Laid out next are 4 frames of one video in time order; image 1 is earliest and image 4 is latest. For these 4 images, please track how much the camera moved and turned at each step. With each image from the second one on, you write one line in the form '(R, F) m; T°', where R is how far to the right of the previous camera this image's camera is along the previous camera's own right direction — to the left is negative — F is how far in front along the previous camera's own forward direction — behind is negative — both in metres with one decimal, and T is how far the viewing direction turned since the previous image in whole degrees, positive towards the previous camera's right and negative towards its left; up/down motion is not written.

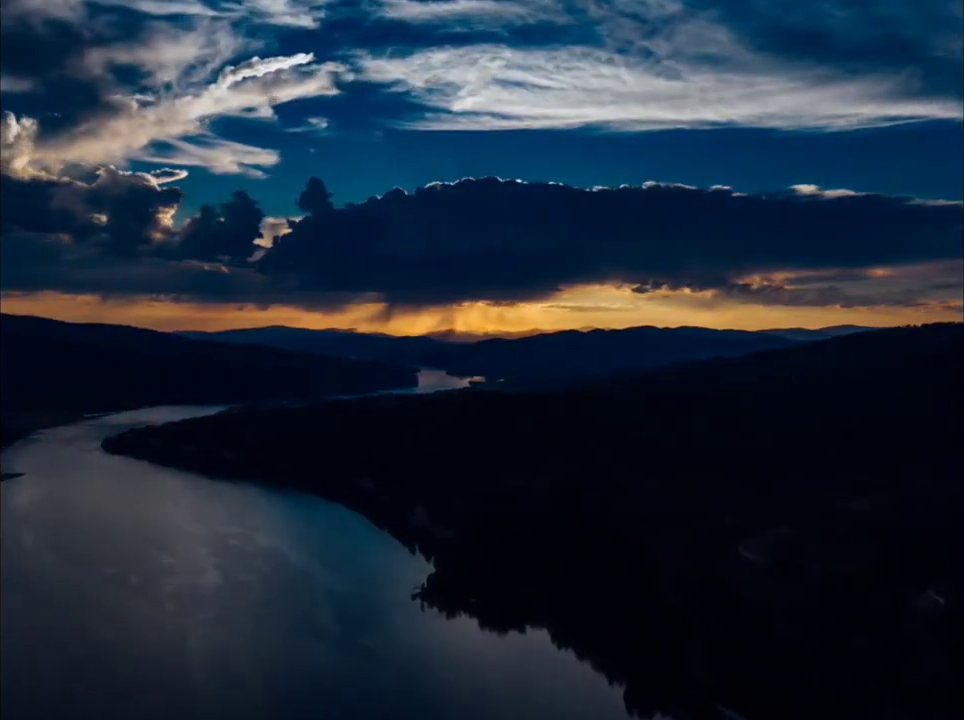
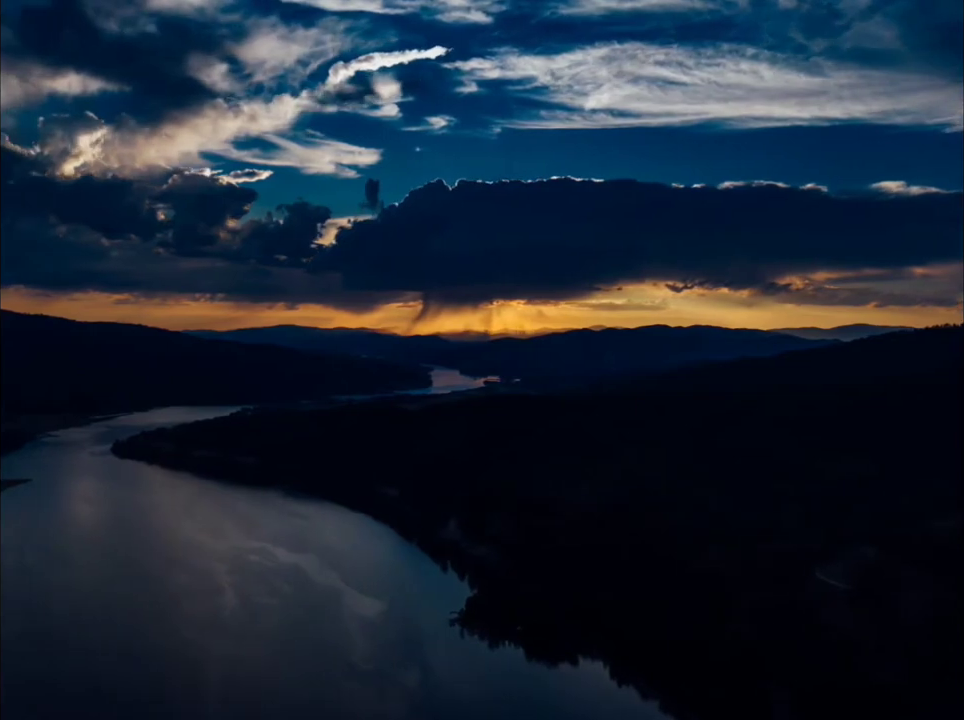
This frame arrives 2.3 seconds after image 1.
(+0.2, +1.6) m; -2°
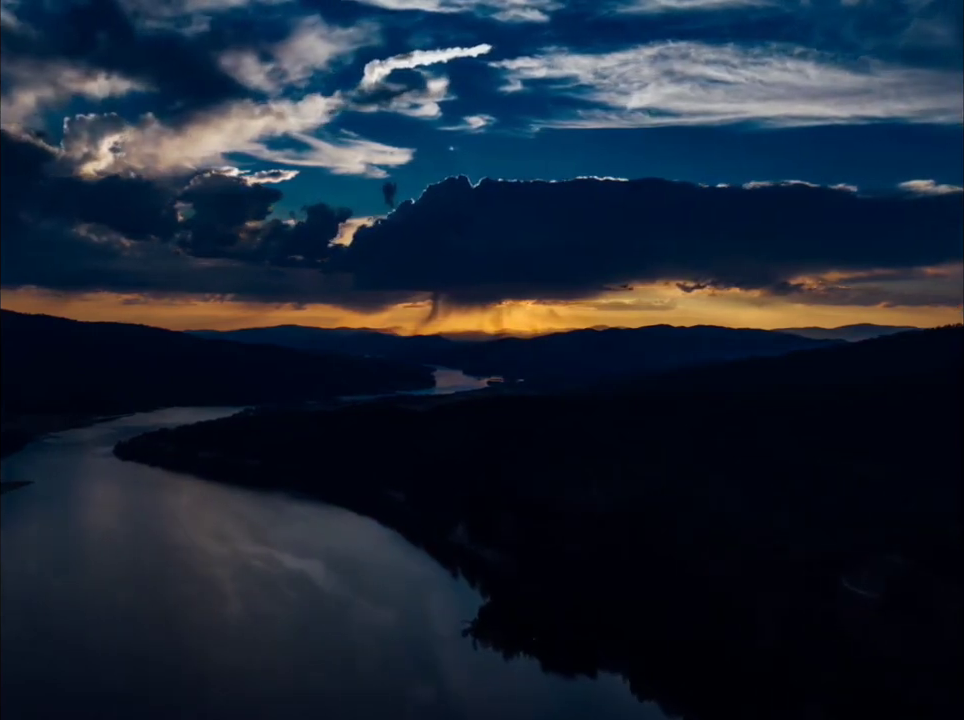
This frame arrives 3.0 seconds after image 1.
(0.0, +0.7) m; -1°
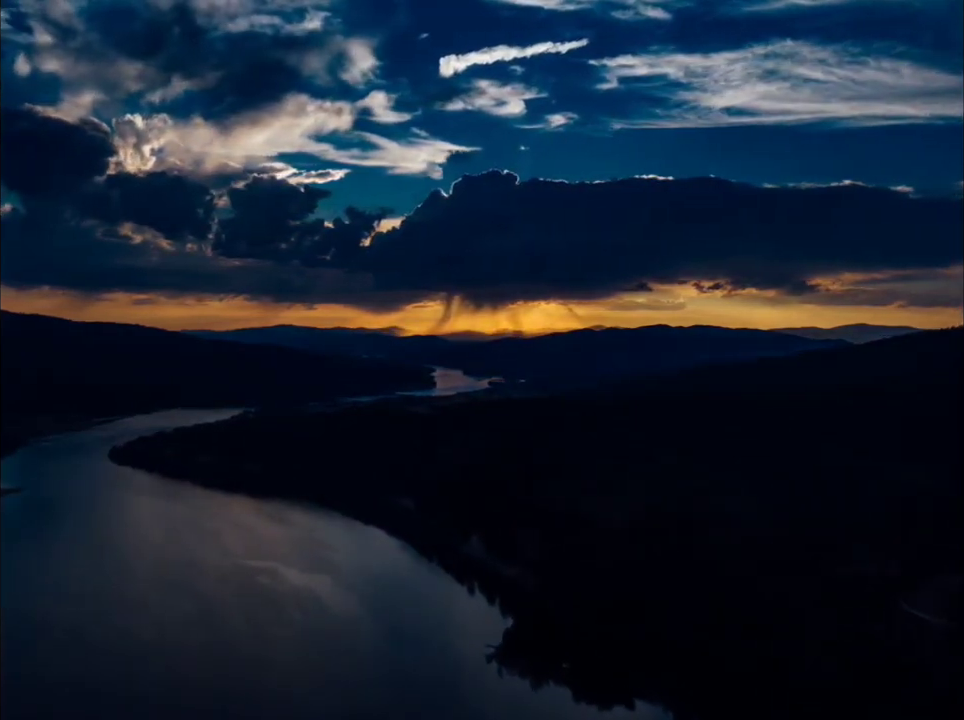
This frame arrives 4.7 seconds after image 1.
(+0.1, +1.3) m; -1°
